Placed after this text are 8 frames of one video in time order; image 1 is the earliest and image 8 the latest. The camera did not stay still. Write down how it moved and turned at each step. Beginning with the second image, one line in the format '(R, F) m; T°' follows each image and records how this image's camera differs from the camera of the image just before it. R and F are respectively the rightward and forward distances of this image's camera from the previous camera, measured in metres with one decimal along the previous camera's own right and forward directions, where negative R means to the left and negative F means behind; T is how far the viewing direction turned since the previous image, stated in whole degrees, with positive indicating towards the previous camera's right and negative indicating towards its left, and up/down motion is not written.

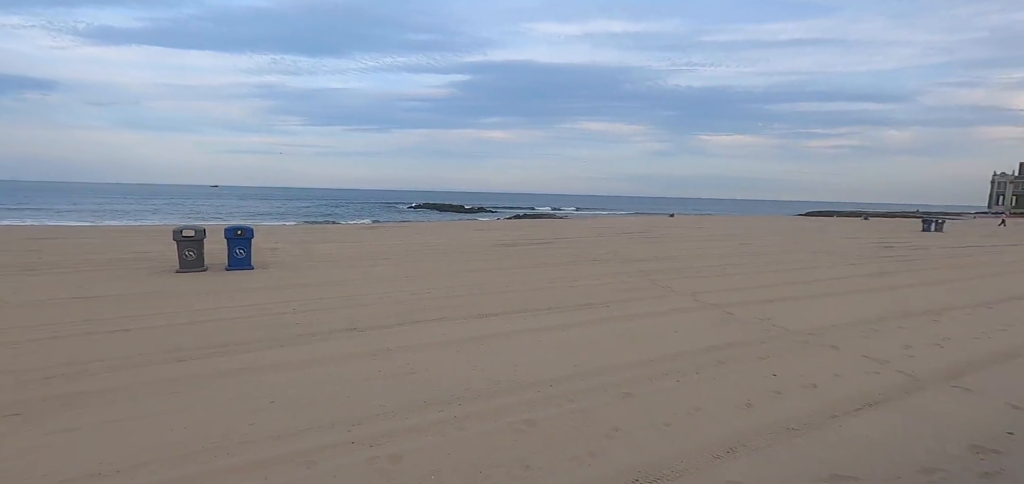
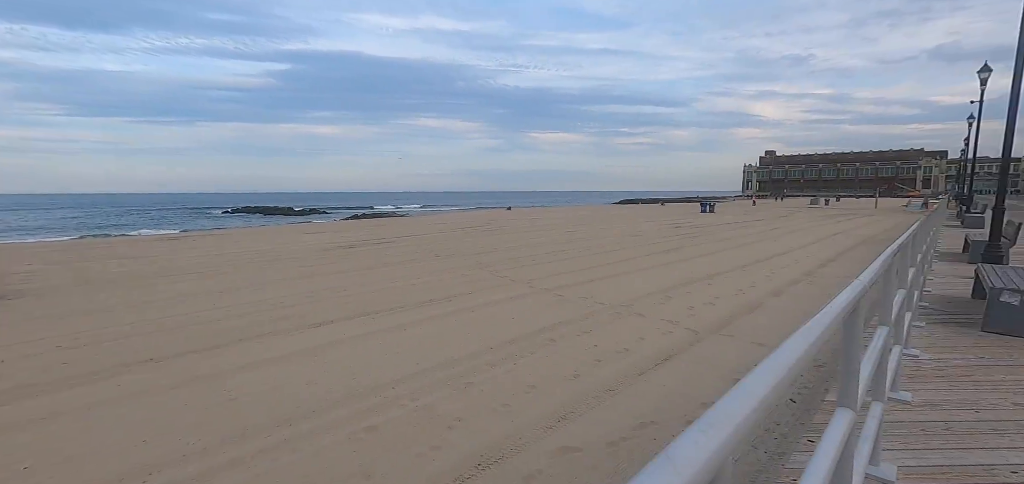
(+1.9, -0.1) m; +9°
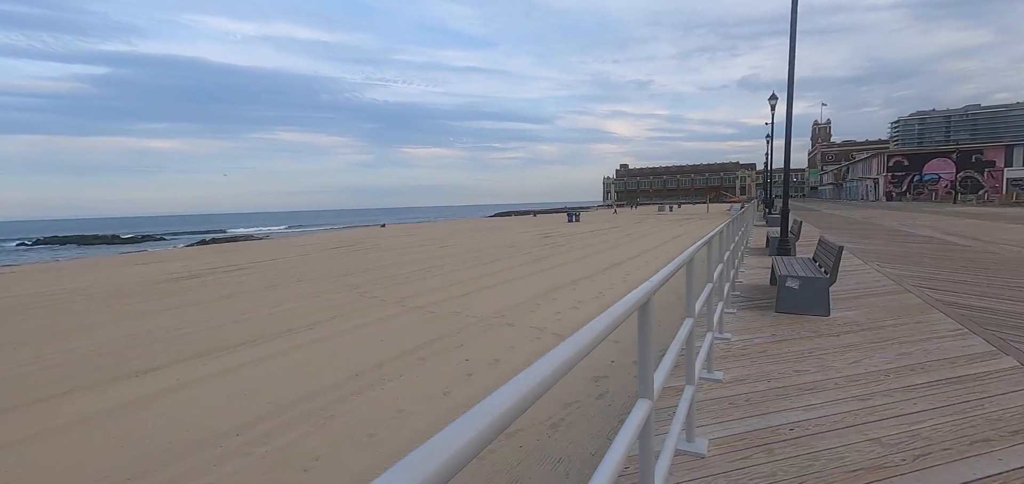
(+0.6, +0.1) m; +13°
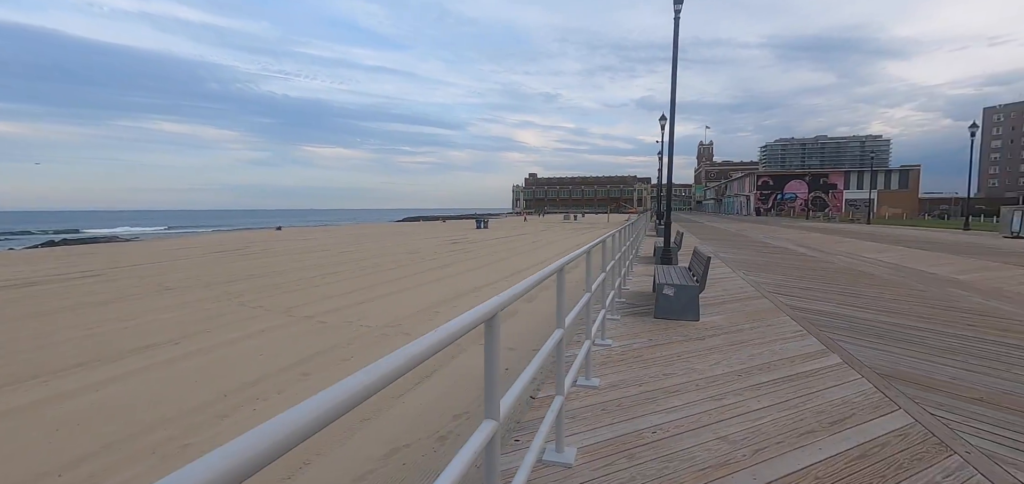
(+0.5, +0.1) m; +10°
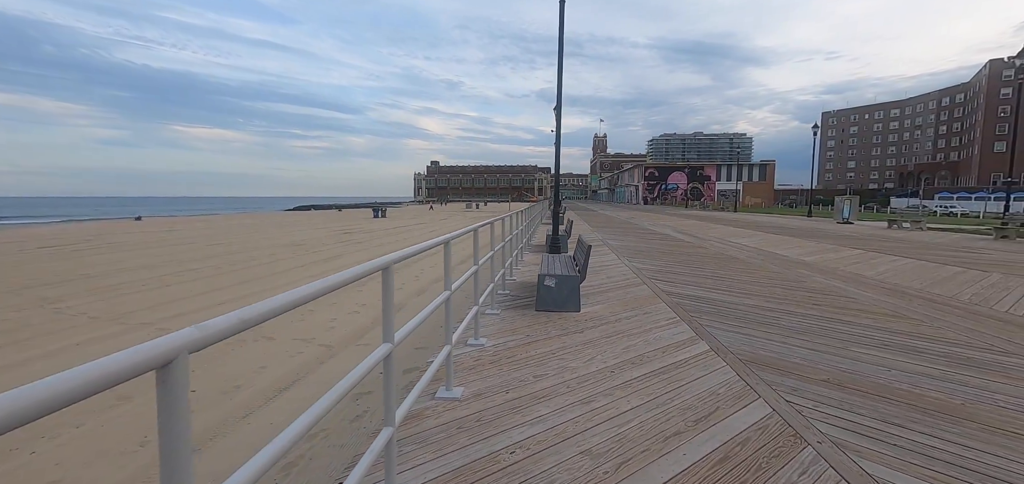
(+0.5, +0.5) m; +13°
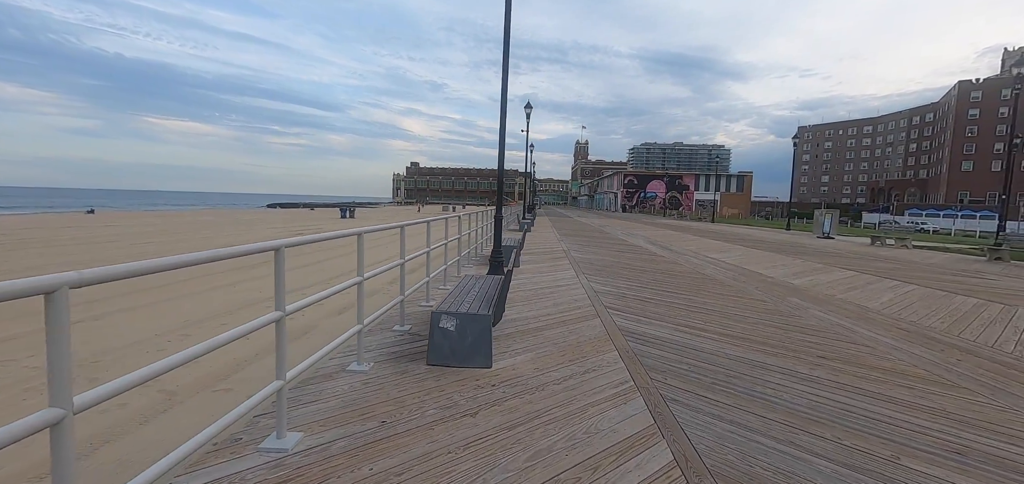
(+0.8, +1.5) m; +3°
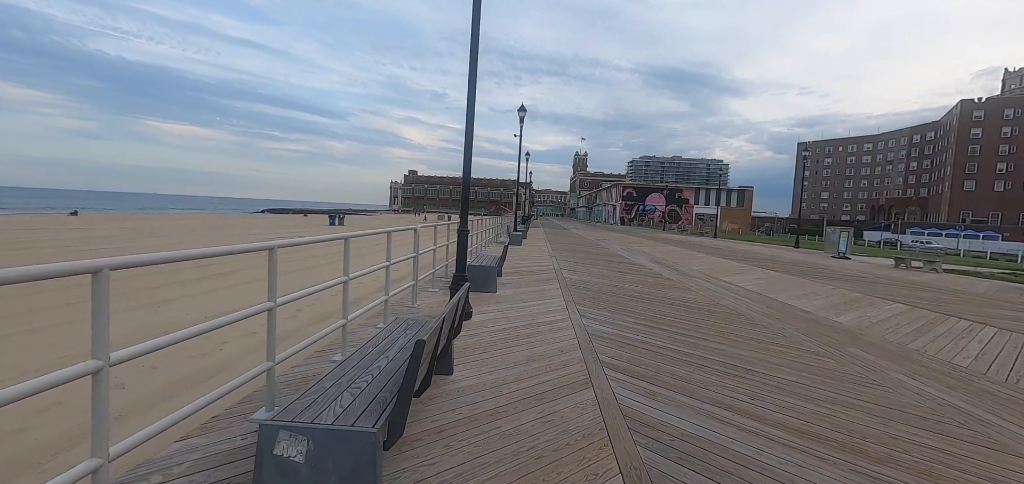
(+0.4, +1.5) m; 0°
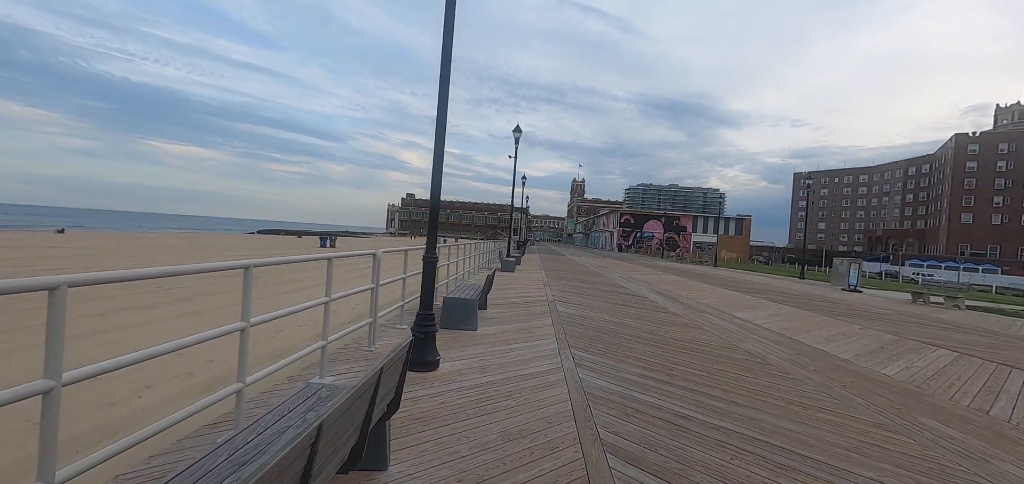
(+0.2, +0.9) m; 0°
